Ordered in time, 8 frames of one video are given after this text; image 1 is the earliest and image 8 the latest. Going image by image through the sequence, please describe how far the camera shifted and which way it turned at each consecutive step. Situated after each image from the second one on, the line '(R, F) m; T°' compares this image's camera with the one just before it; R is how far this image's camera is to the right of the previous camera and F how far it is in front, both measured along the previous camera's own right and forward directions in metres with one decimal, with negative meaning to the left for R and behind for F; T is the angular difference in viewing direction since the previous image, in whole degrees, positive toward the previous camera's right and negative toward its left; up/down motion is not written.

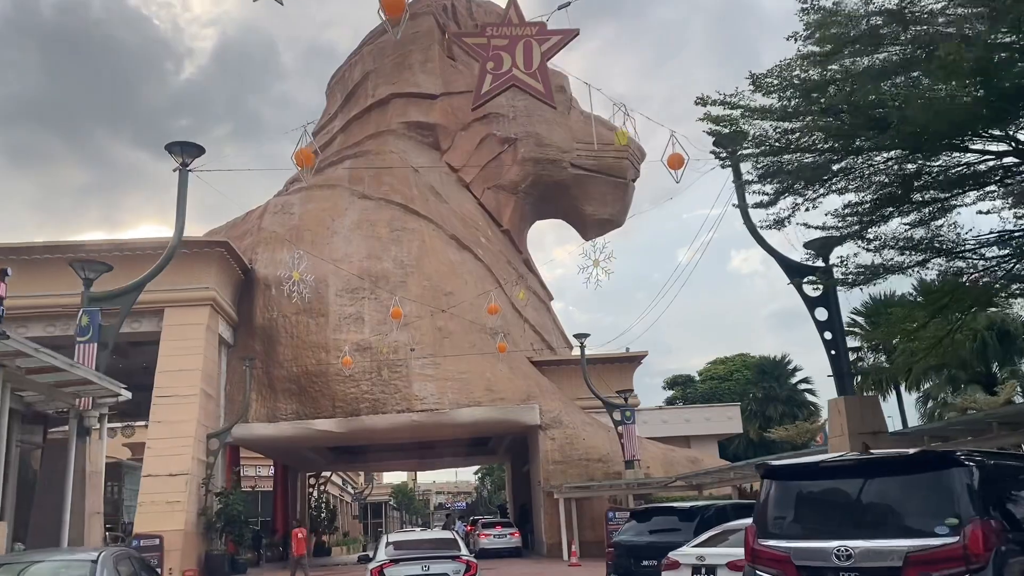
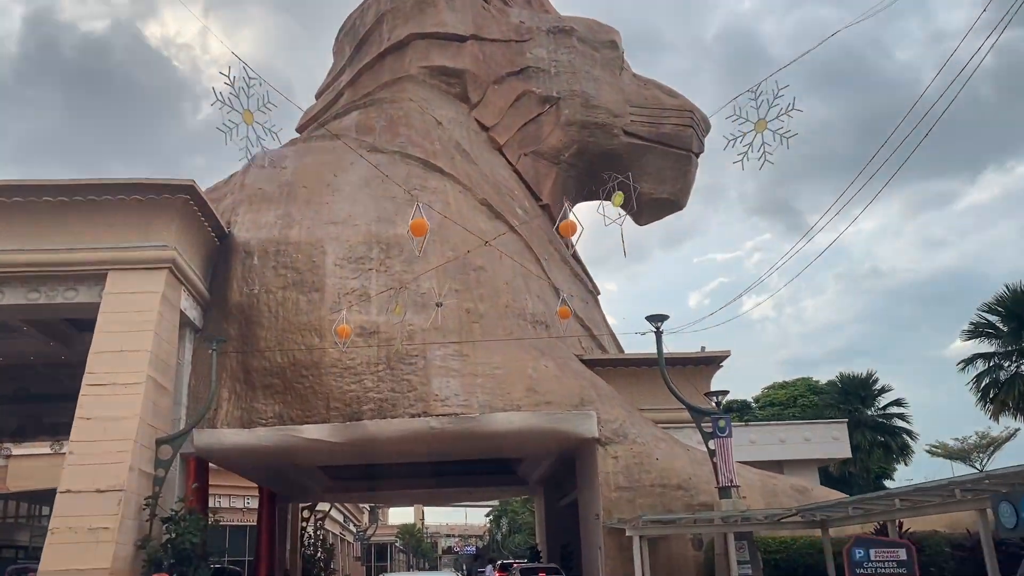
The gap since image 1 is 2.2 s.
(-1.0, +6.0) m; -1°
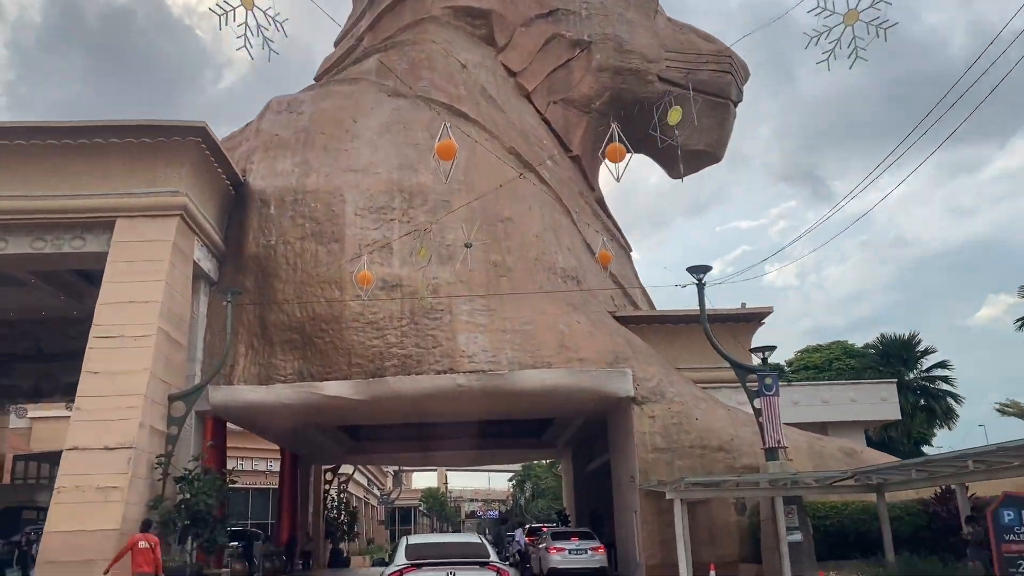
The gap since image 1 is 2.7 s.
(-0.2, +1.2) m; -1°
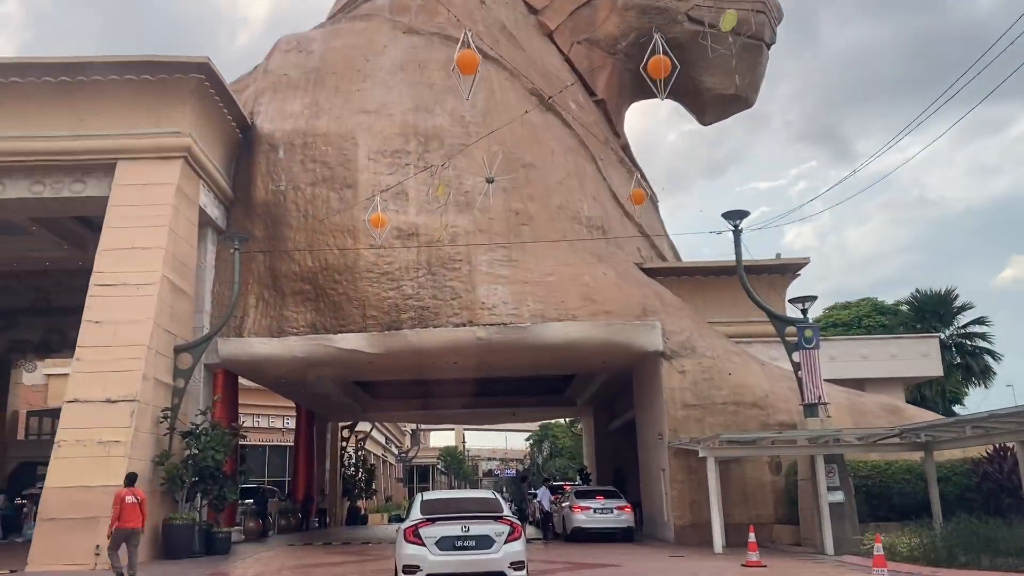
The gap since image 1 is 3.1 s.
(-0.1, +1.0) m; -1°
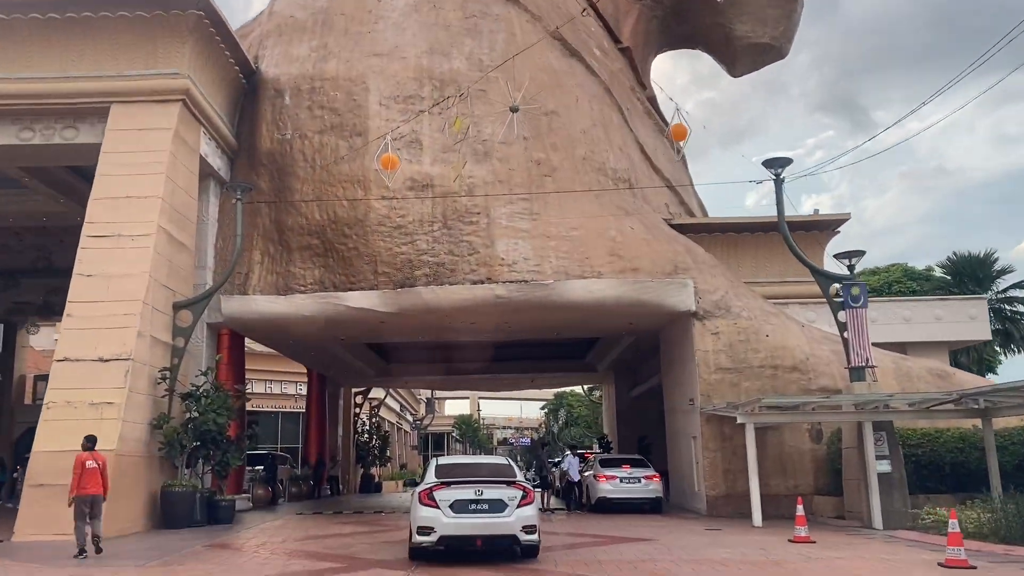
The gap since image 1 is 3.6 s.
(-0.1, +1.1) m; -1°
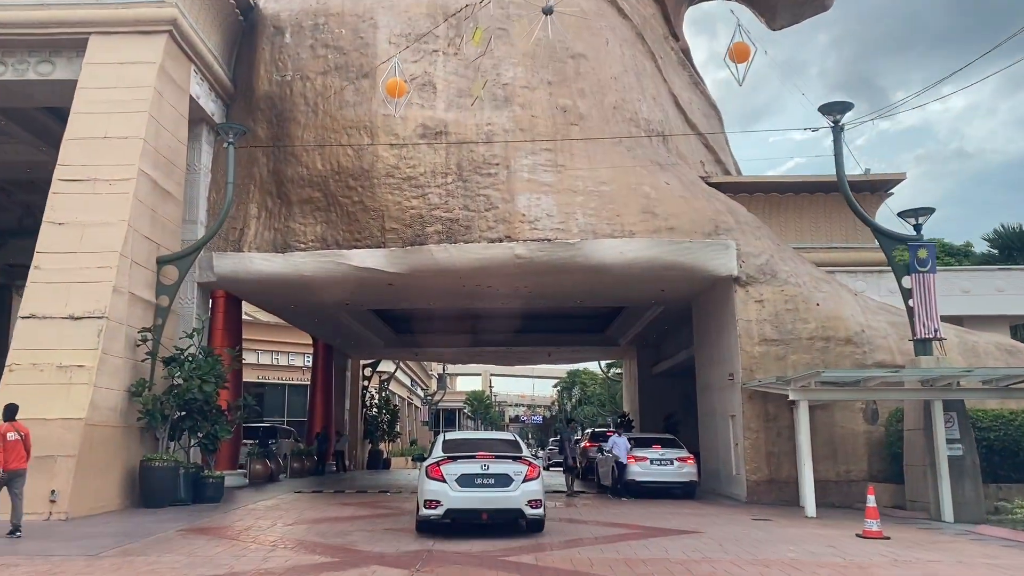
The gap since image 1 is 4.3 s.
(-0.1, +1.6) m; -1°
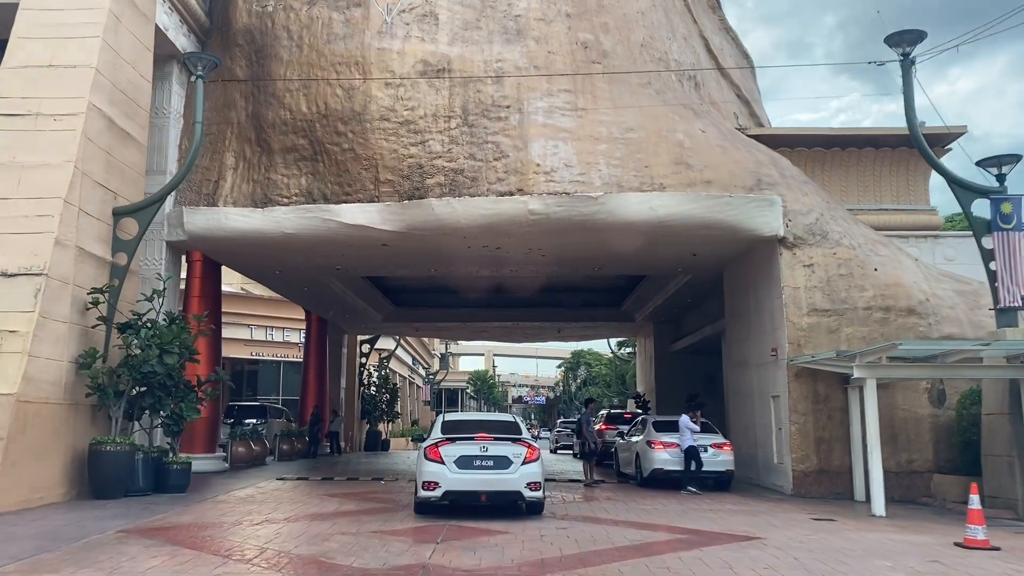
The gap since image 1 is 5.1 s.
(-0.1, +1.9) m; 0°
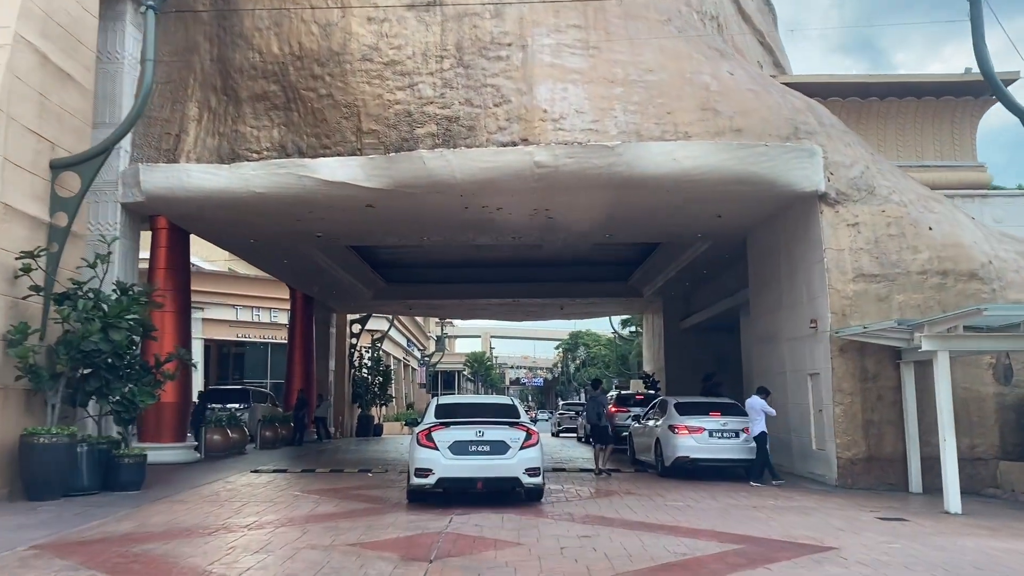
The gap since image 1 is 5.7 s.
(-0.1, +1.6) m; 0°
